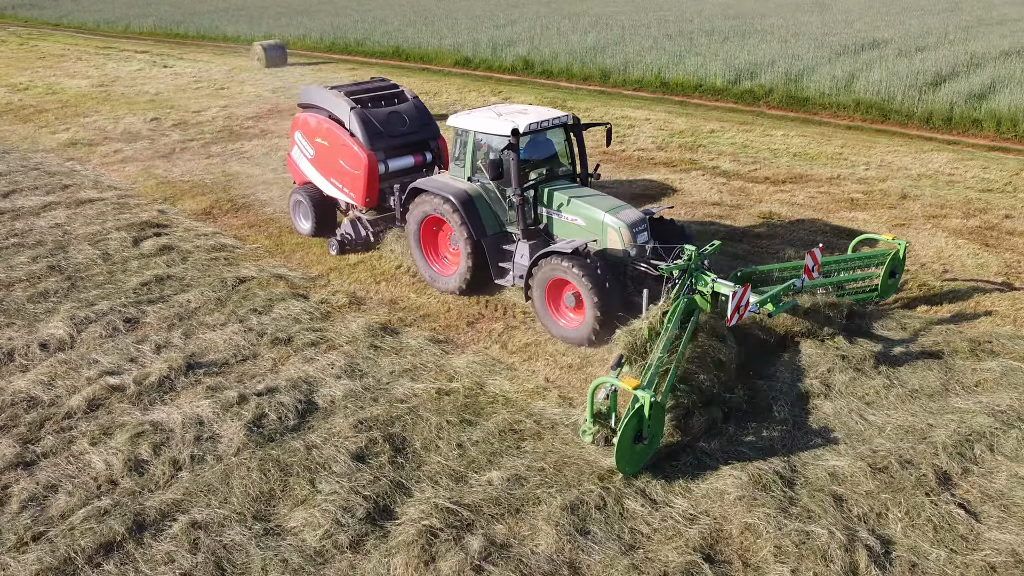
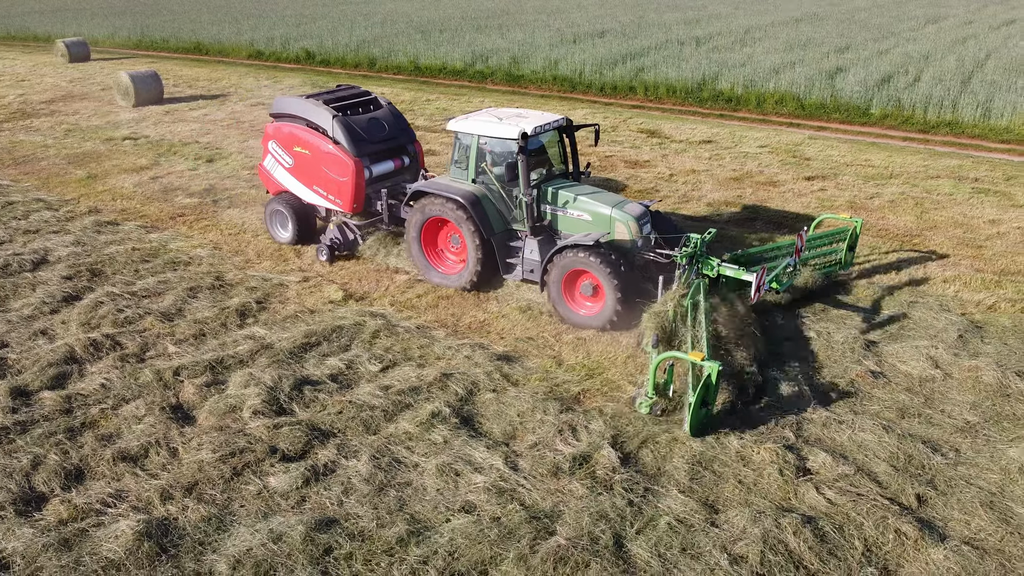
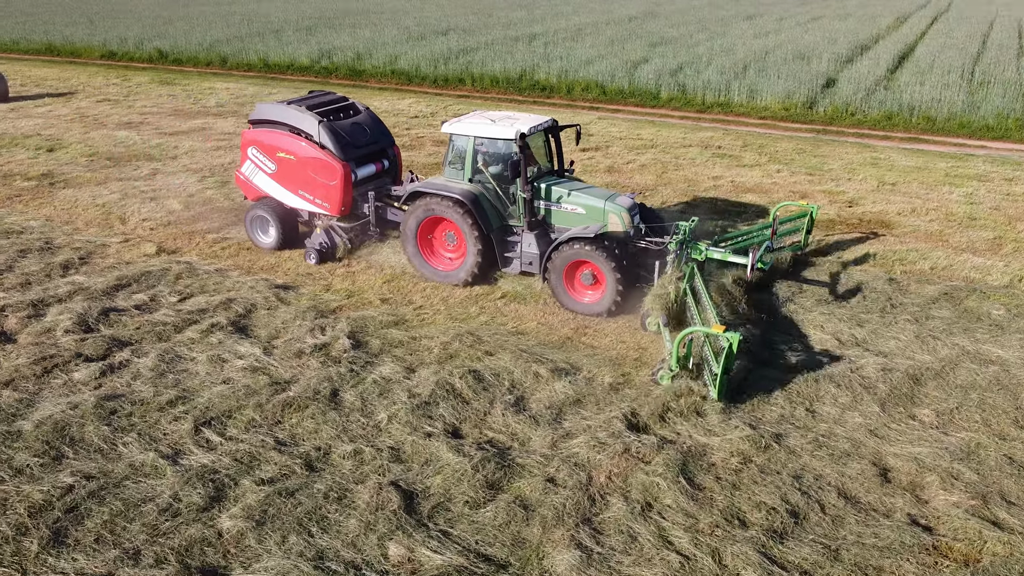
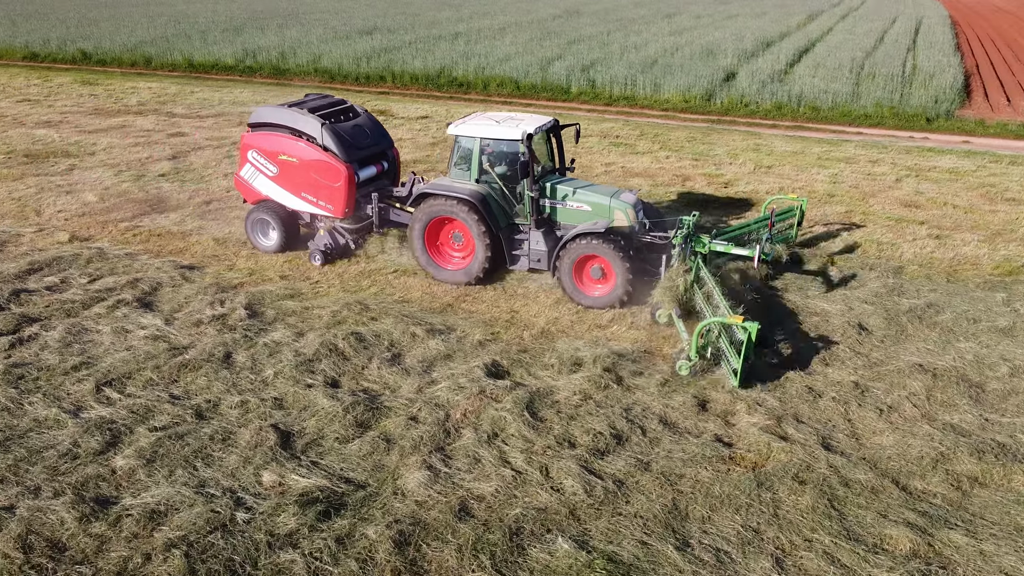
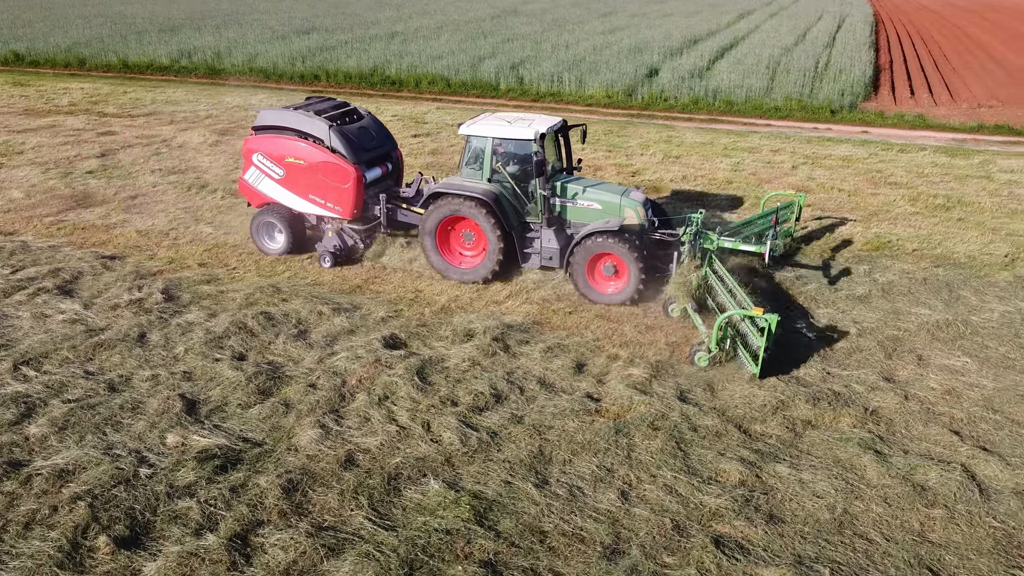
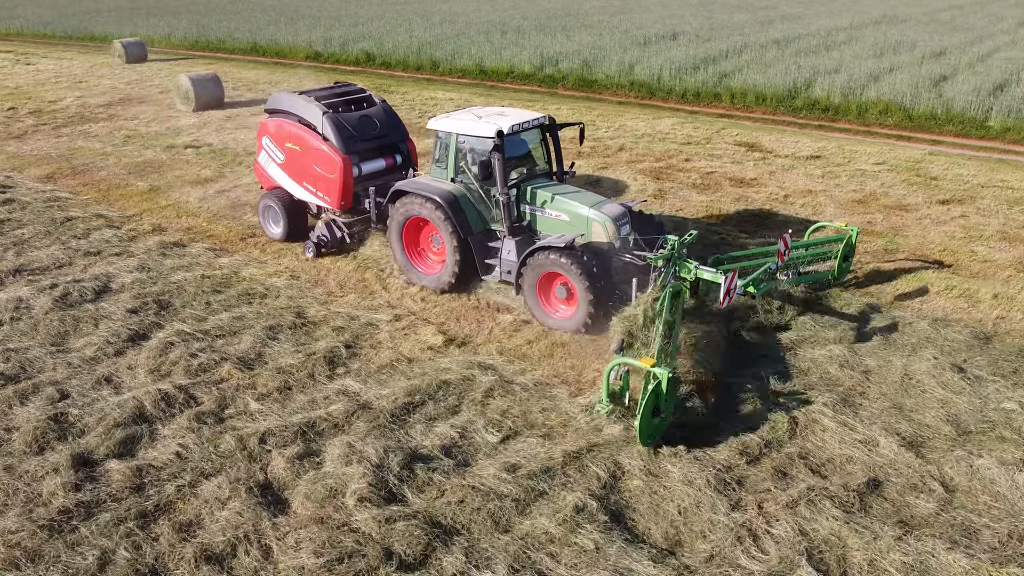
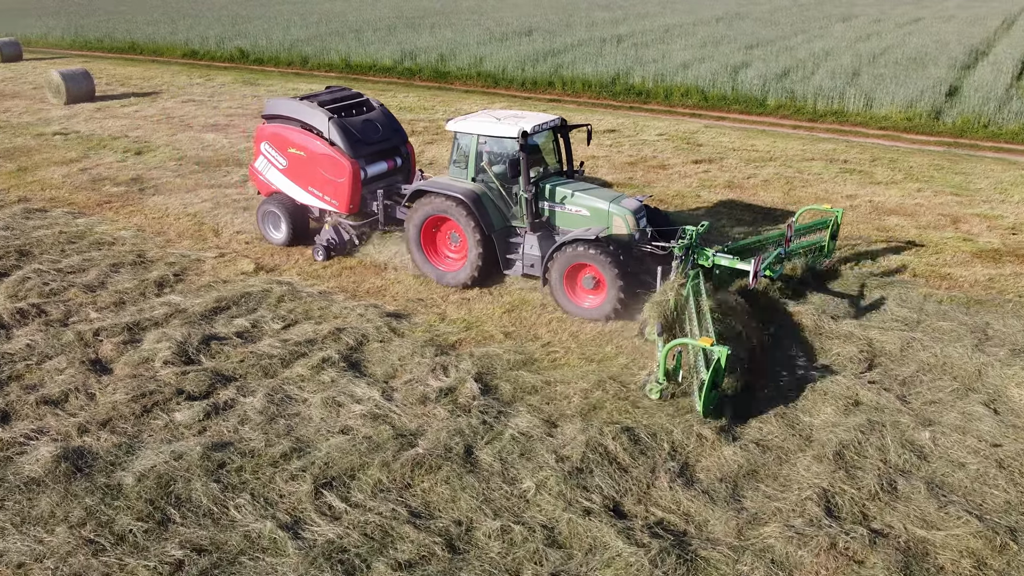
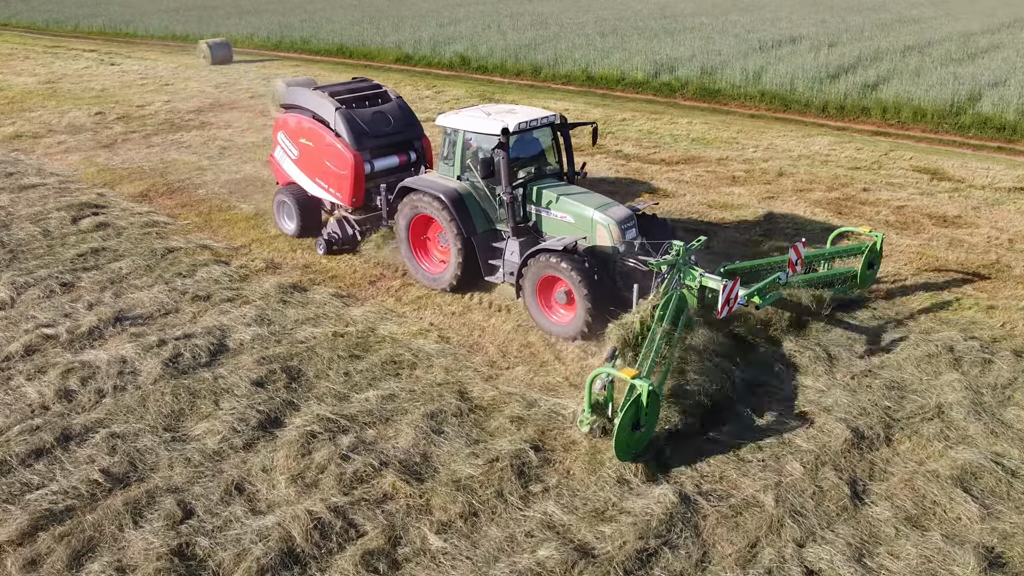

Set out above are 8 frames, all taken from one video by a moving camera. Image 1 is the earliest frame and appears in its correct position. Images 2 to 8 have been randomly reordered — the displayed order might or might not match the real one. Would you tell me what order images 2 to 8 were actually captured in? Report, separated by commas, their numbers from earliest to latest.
8, 6, 2, 7, 3, 4, 5
